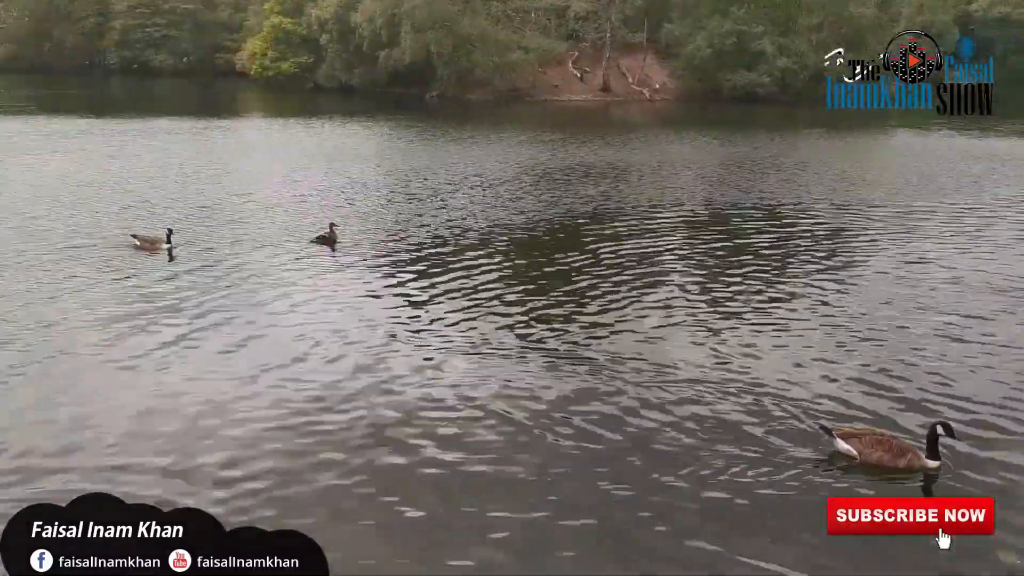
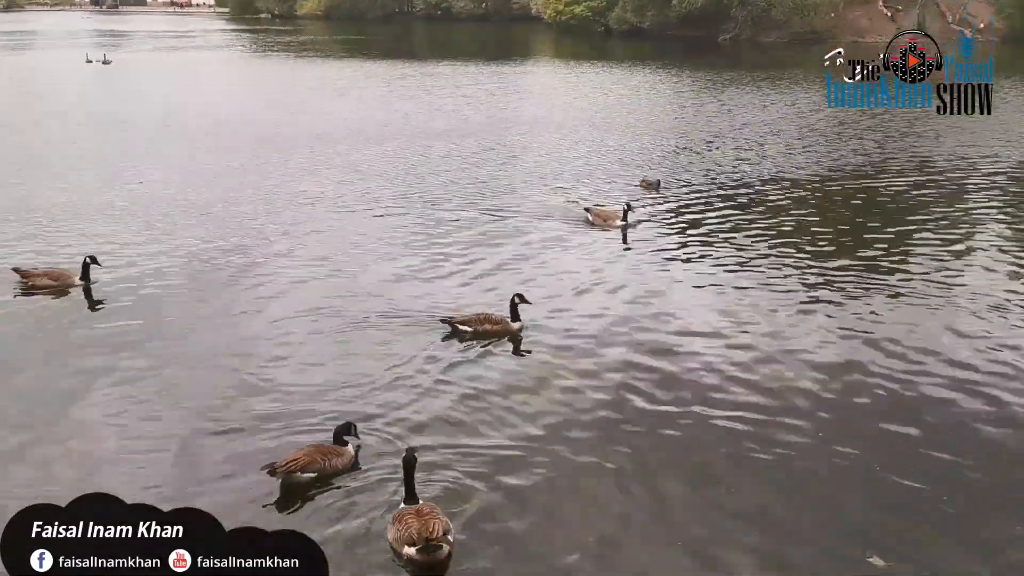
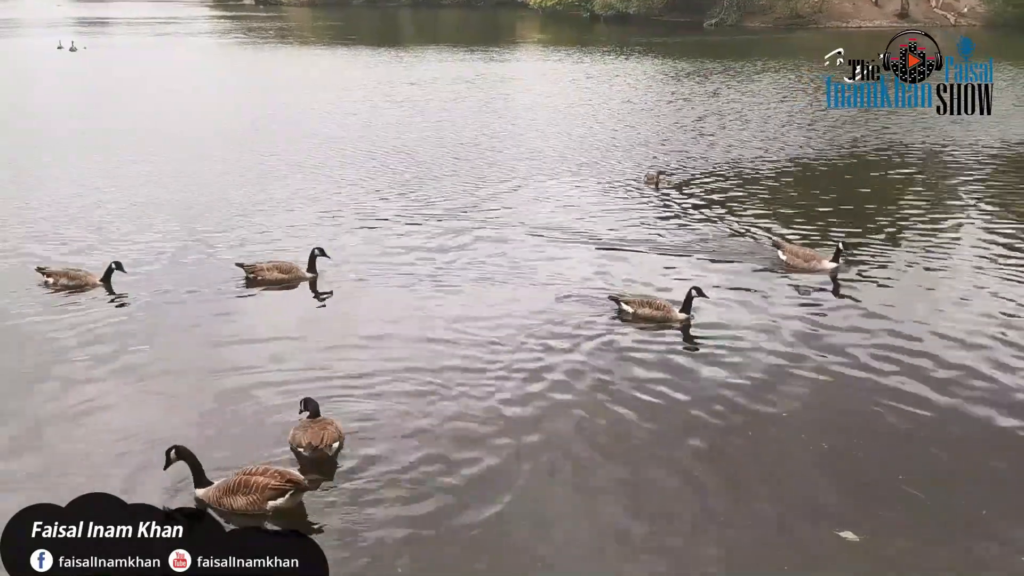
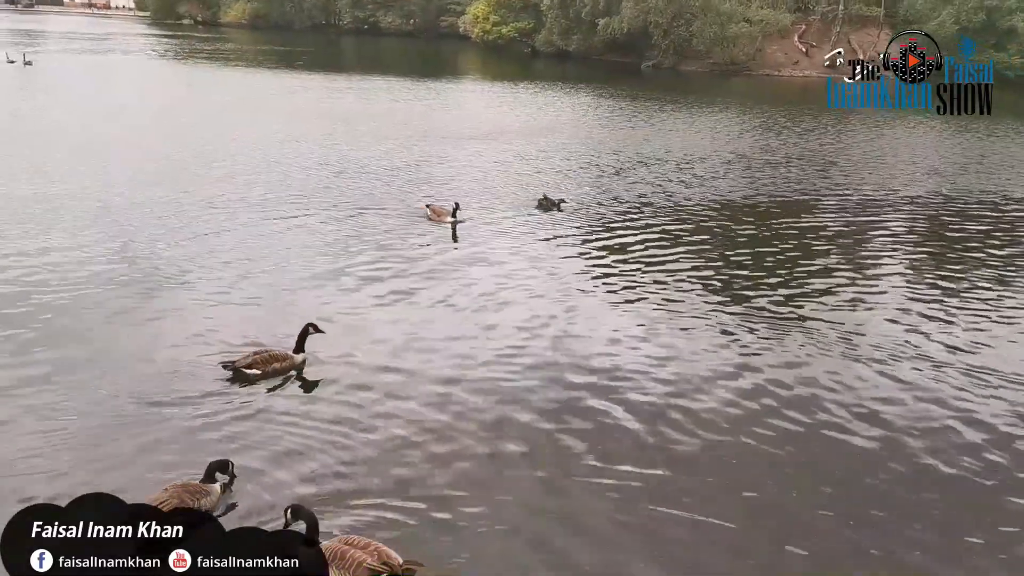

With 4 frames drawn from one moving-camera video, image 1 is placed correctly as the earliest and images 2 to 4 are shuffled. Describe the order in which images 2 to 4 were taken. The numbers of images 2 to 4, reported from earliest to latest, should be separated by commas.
4, 2, 3
